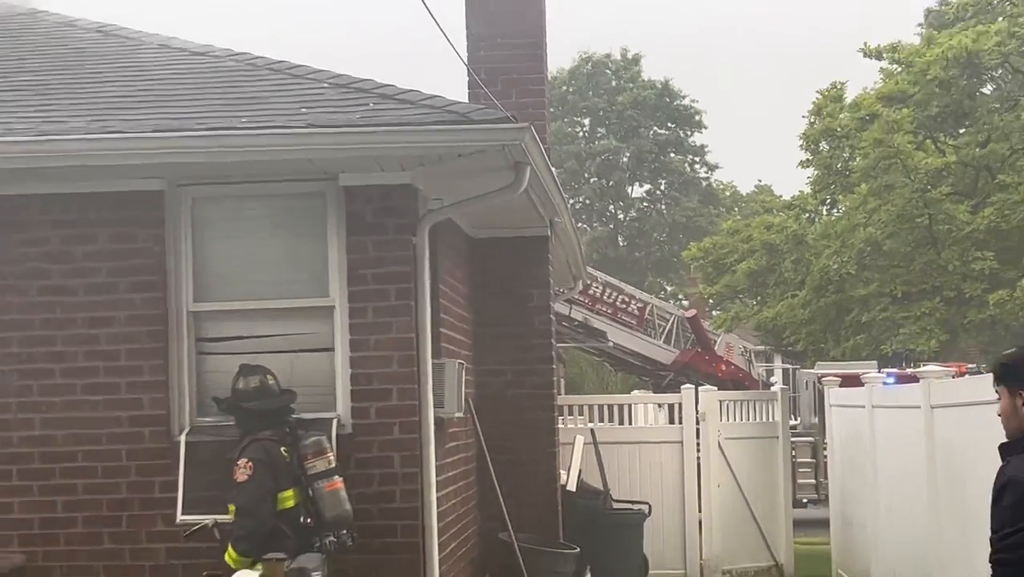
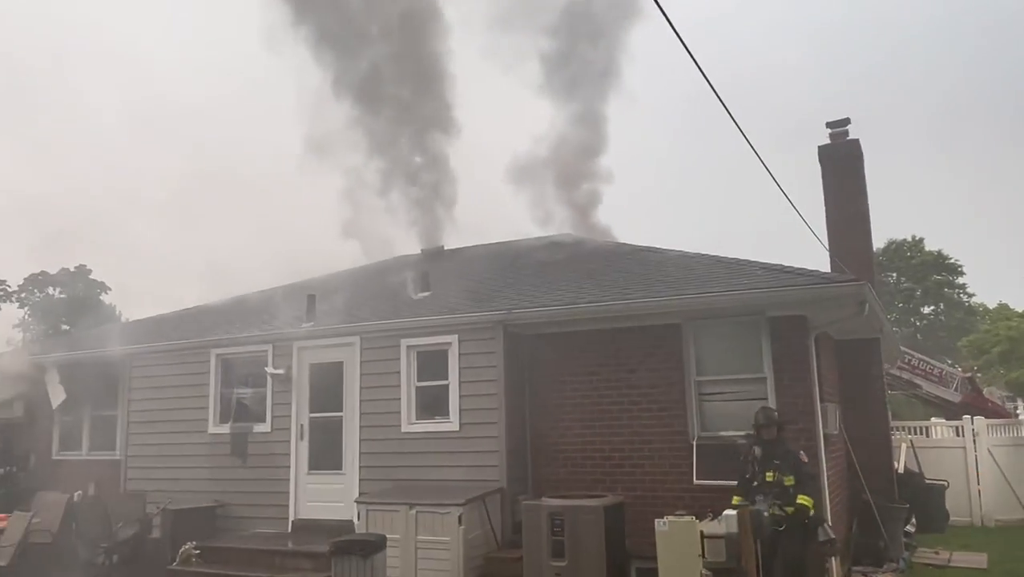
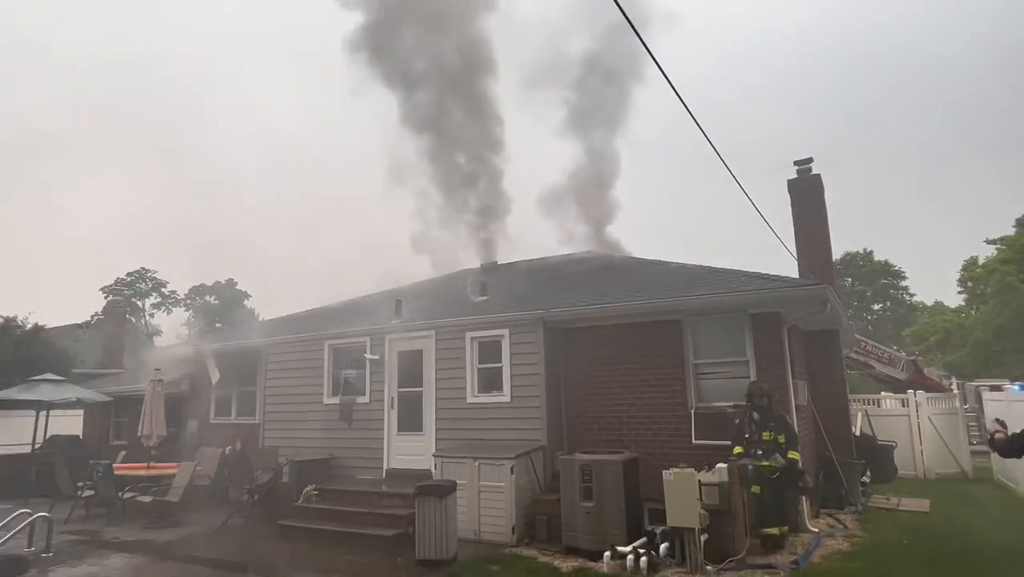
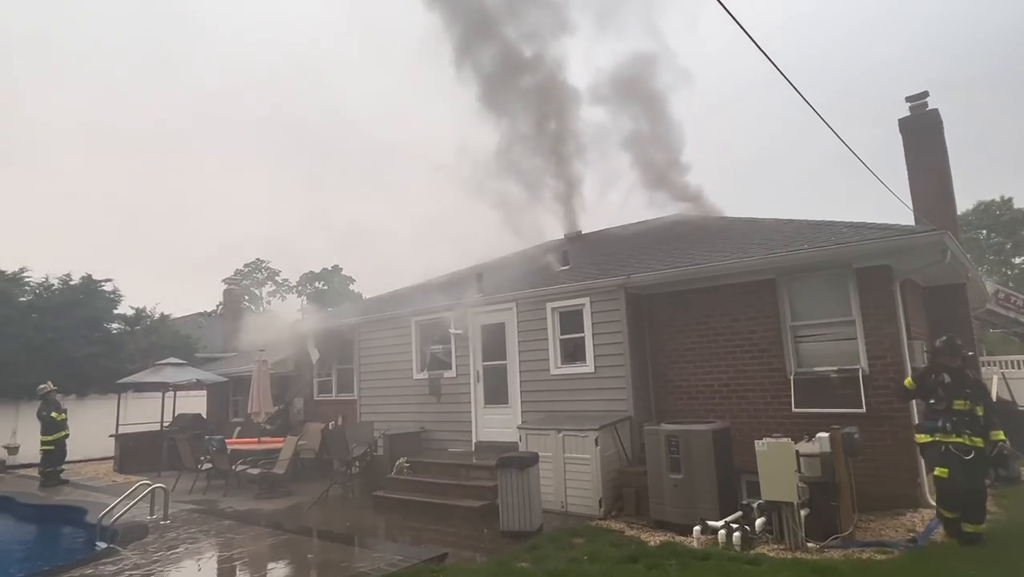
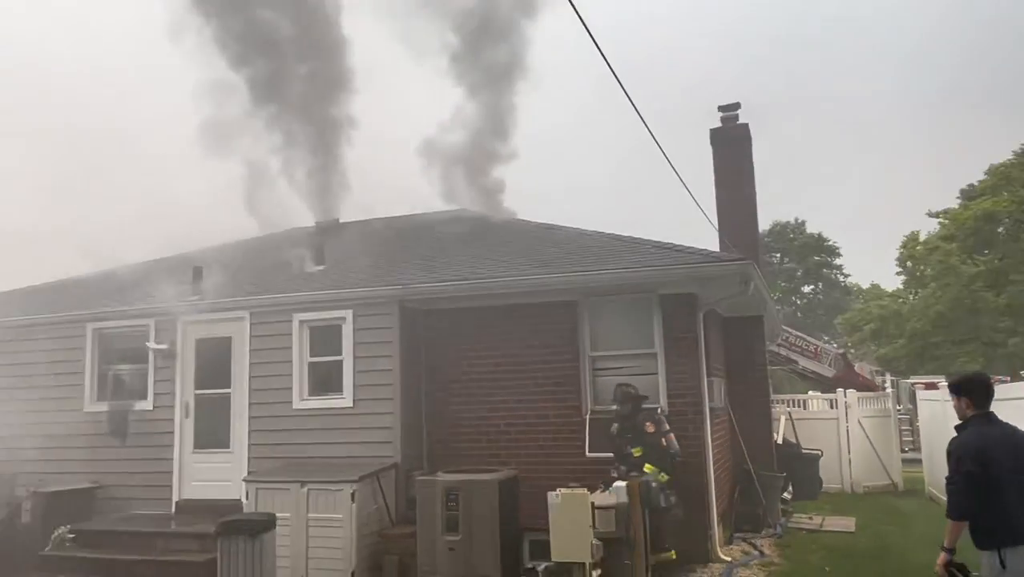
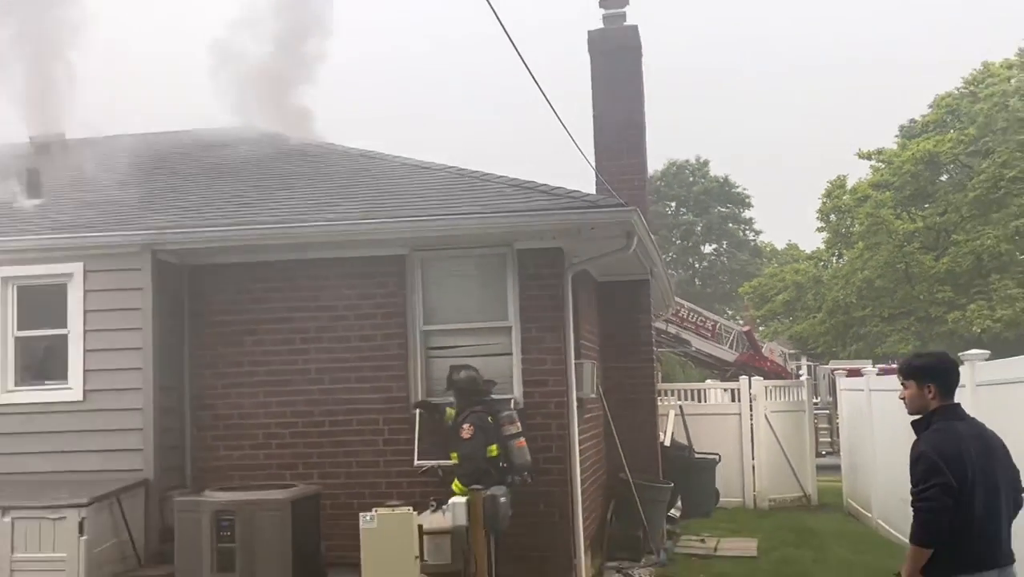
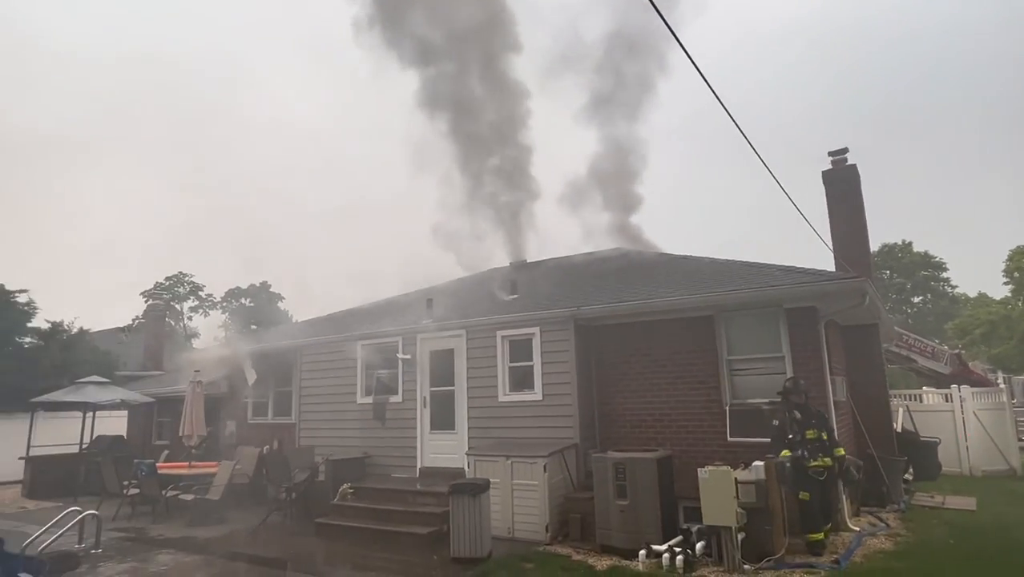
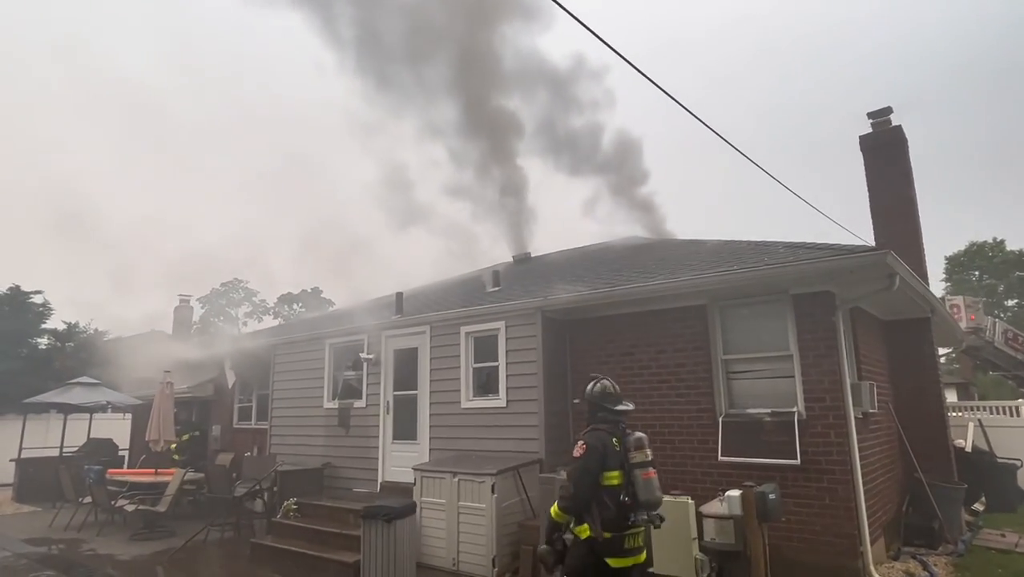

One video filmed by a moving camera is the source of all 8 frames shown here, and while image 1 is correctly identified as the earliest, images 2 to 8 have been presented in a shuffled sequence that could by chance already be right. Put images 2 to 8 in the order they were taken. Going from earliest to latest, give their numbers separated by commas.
6, 5, 2, 3, 7, 4, 8
